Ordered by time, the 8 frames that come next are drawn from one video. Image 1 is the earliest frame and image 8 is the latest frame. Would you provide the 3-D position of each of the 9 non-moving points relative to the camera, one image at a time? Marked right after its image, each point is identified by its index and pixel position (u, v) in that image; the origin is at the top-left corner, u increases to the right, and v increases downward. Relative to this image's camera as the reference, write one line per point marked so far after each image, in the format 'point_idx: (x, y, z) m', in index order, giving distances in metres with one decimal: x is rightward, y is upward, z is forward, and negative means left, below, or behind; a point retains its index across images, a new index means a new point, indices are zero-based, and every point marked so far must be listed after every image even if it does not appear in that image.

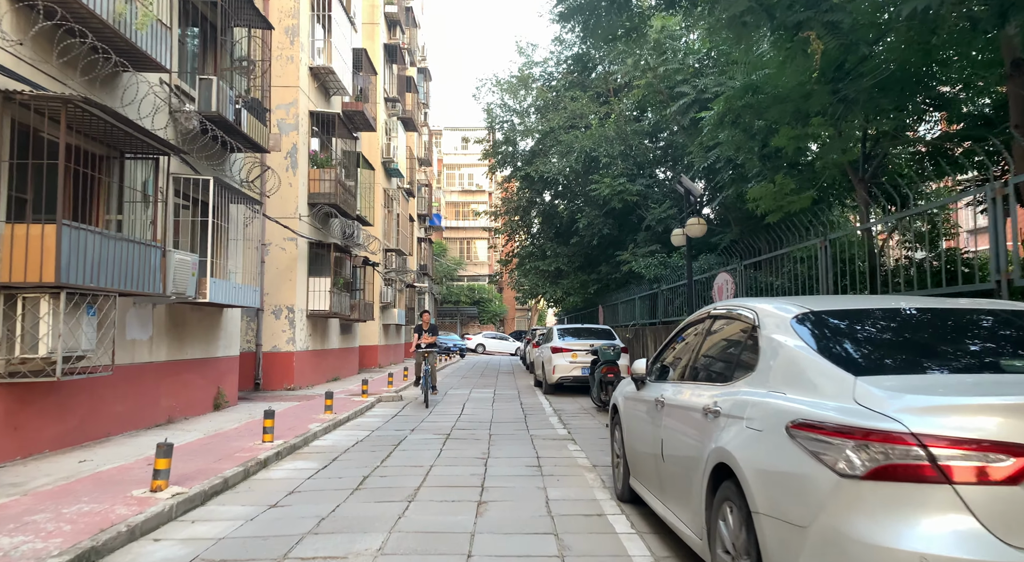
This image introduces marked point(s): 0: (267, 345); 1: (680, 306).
0: (-5.4, -1.4, +16.1) m
1: (+3.5, -0.5, +14.9) m
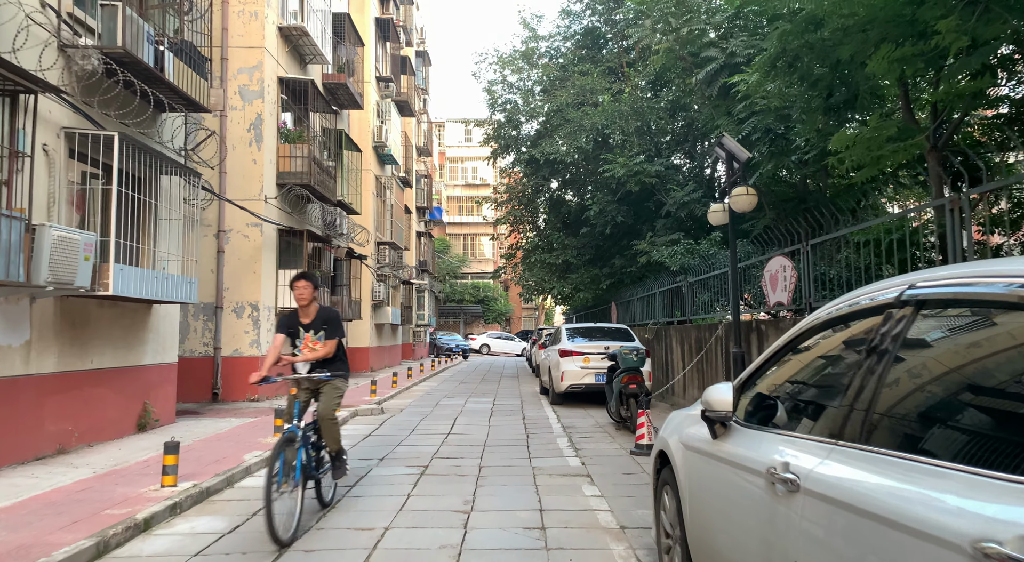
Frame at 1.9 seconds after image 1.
0: (-5.3, -1.3, +13.8) m
1: (+3.6, -0.3, +12.5) m
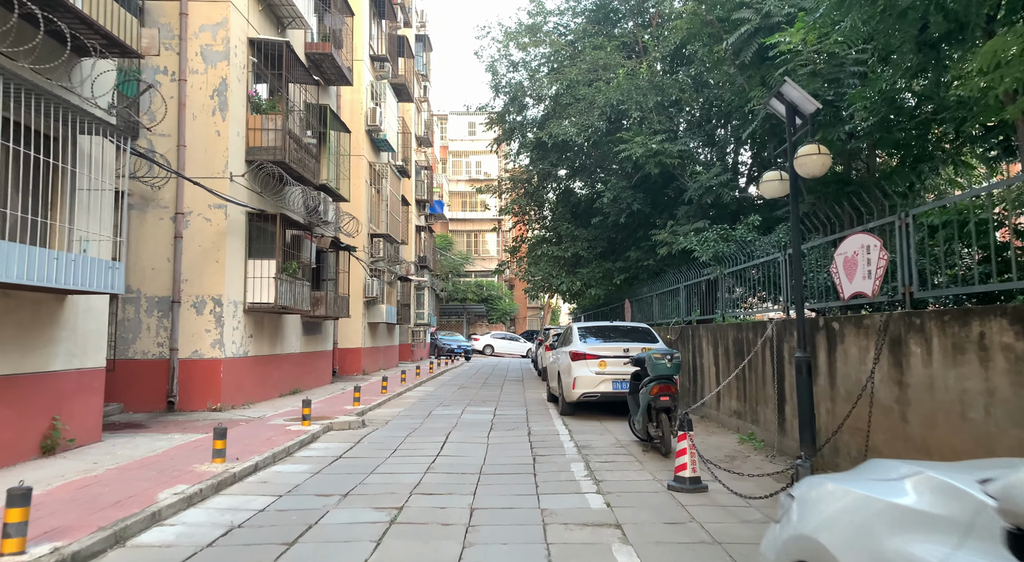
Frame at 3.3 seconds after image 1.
0: (-5.3, -1.1, +11.9) m
1: (+3.6, -0.2, +10.5) m
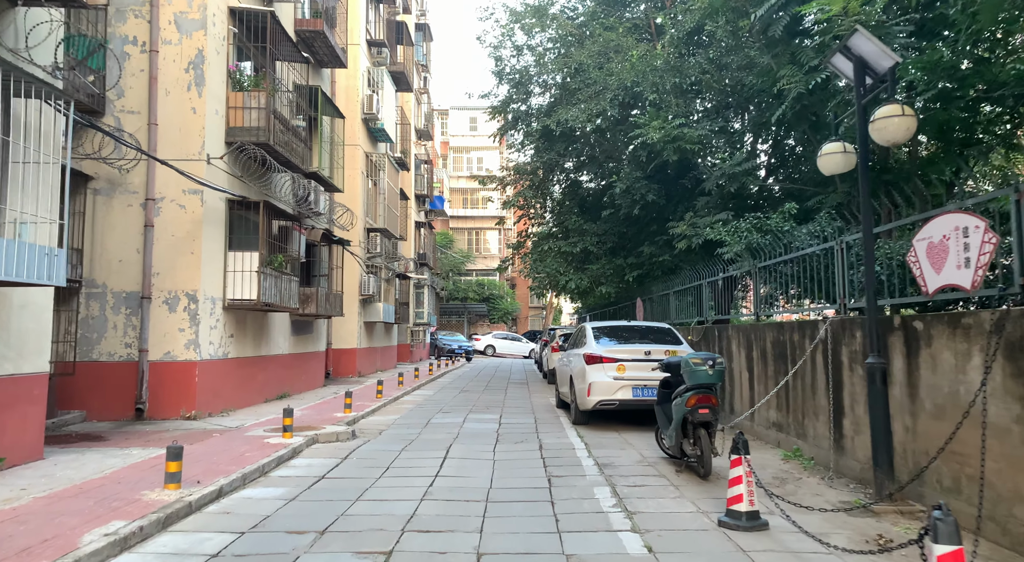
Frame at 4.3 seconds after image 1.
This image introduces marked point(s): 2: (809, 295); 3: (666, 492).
0: (-5.2, -1.0, +10.7) m
1: (+3.7, -0.1, +9.3) m
2: (+3.7, -0.2, +9.2) m
3: (+1.4, -1.9, +6.6) m
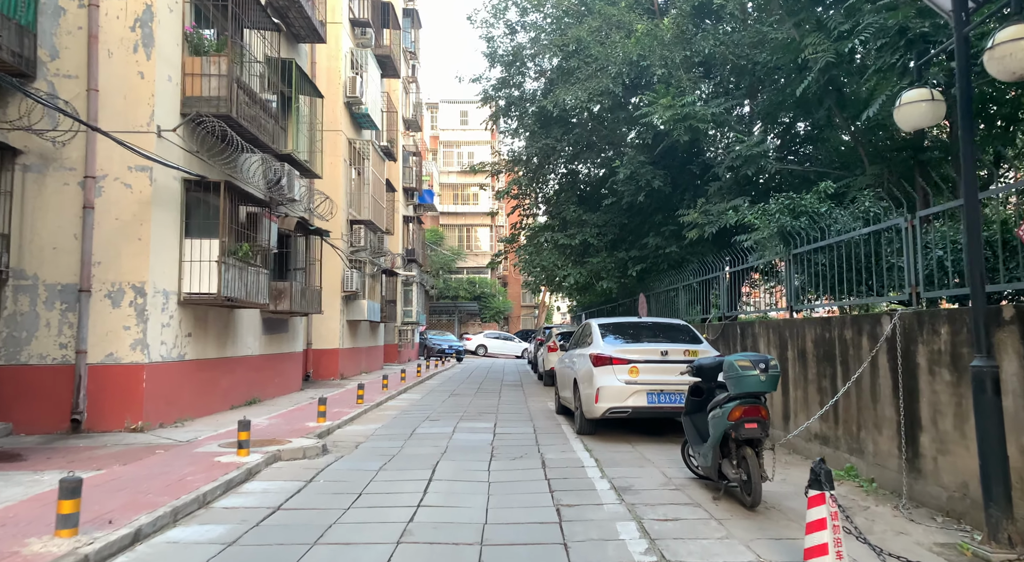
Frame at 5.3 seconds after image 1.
0: (-5.2, -0.9, +9.3) m
1: (+3.7, 0.0, +8.0) m
2: (+3.7, 0.0, +7.9) m
3: (+1.4, -1.7, +5.2) m
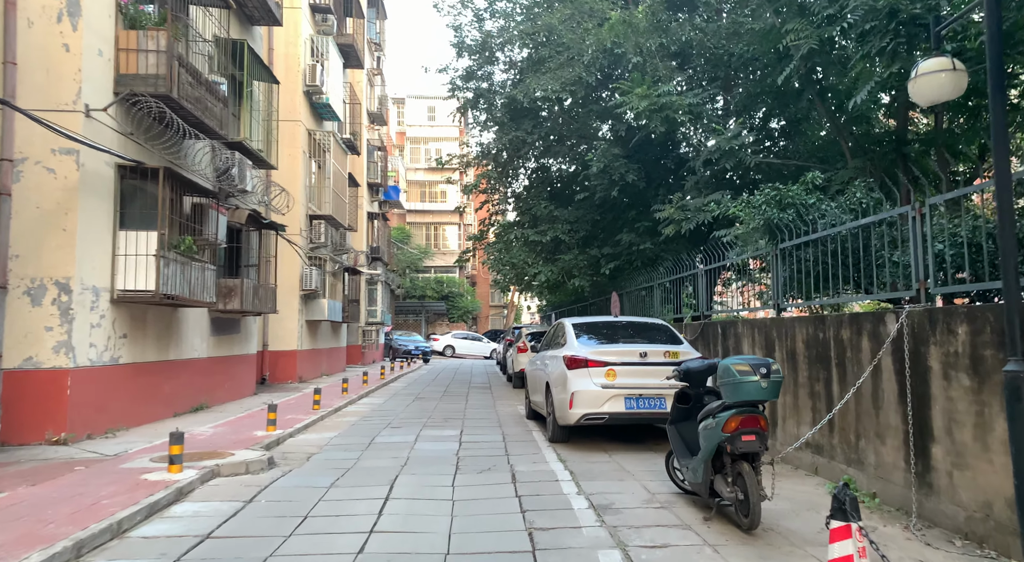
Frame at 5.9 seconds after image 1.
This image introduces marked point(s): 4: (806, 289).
0: (-5.6, -0.8, +8.3) m
1: (+3.4, 0.0, +7.4) m
2: (+3.4, 0.0, +7.3) m
3: (+1.2, -1.7, +4.5) m
4: (+3.3, -0.1, +8.4) m
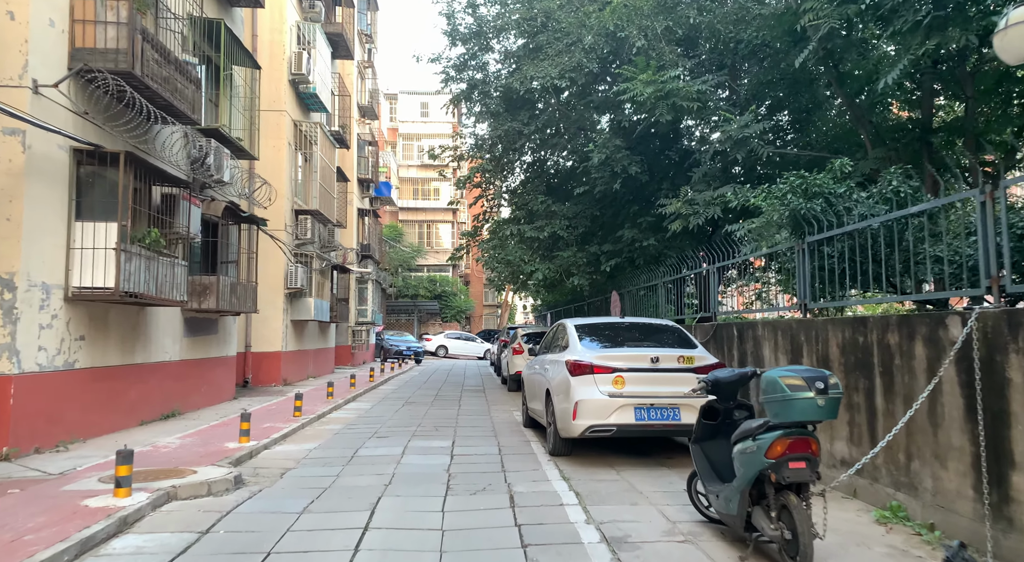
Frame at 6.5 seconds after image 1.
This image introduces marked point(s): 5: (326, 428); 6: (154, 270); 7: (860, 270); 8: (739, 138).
0: (-5.6, -0.8, +7.4) m
1: (+3.4, +0.1, +6.6) m
2: (+3.4, 0.0, +6.5) m
3: (+1.2, -1.7, +3.7) m
4: (+3.3, -0.1, +7.5) m
5: (-2.8, -2.2, +11.0) m
6: (-4.6, +0.1, +9.6) m
7: (+3.3, +0.1, +7.2) m
8: (+3.7, +2.4, +12.2) m
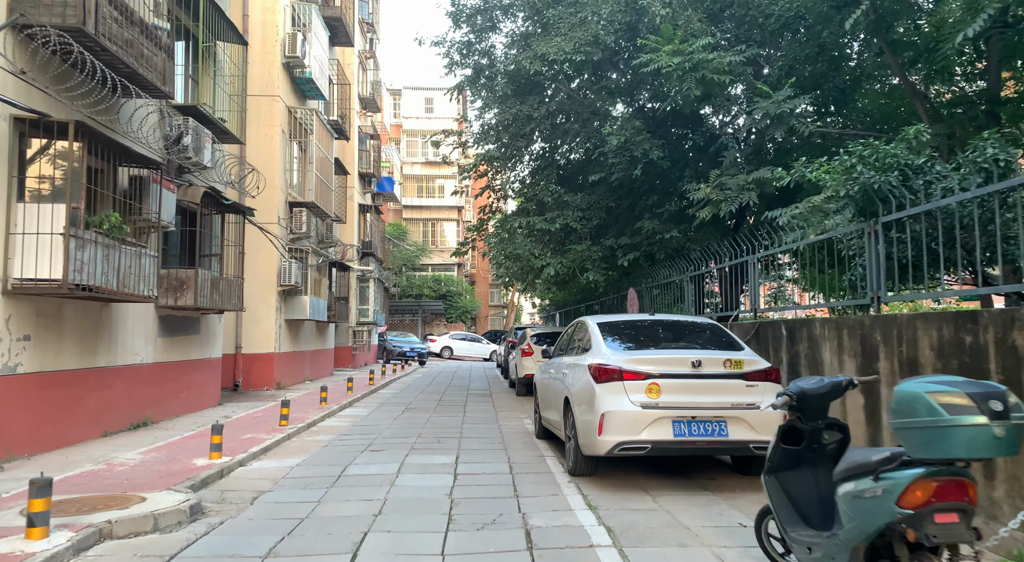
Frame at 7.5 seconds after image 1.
0: (-5.5, -0.7, +6.2) m
1: (+3.5, +0.2, +5.3) m
2: (+3.5, +0.1, +5.2) m
3: (+1.3, -1.5, +2.4) m
4: (+3.4, 0.0, +6.3) m
5: (-2.6, -2.1, +9.8) m
6: (-4.5, +0.2, +8.4) m
7: (+3.4, +0.2, +6.0) m
8: (+3.9, +2.5, +11.0) m
